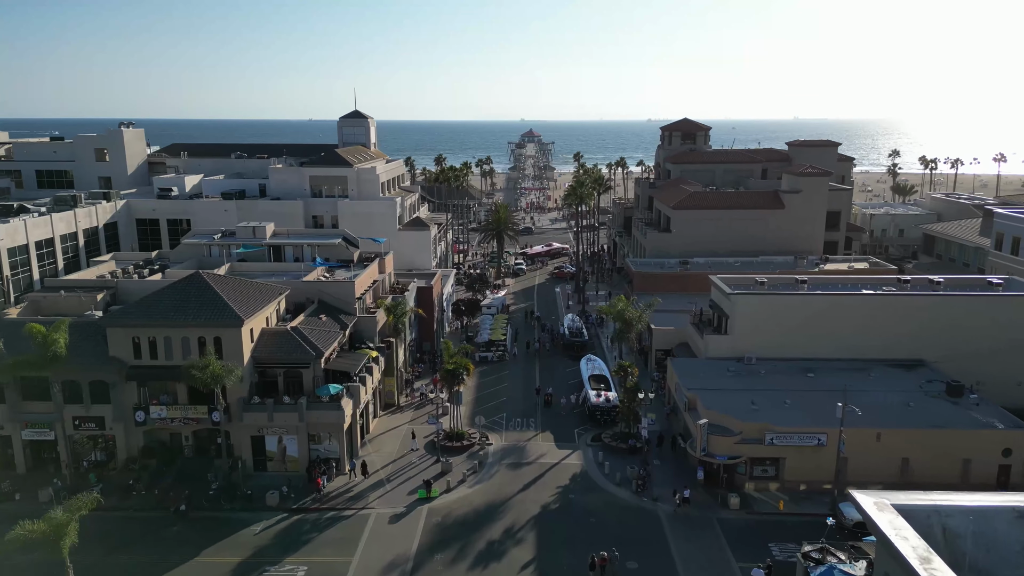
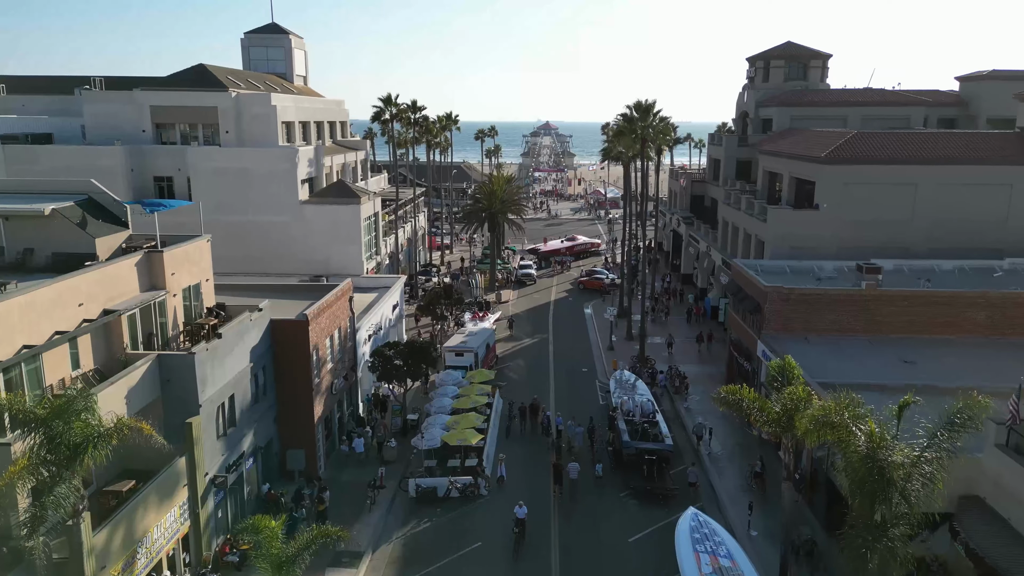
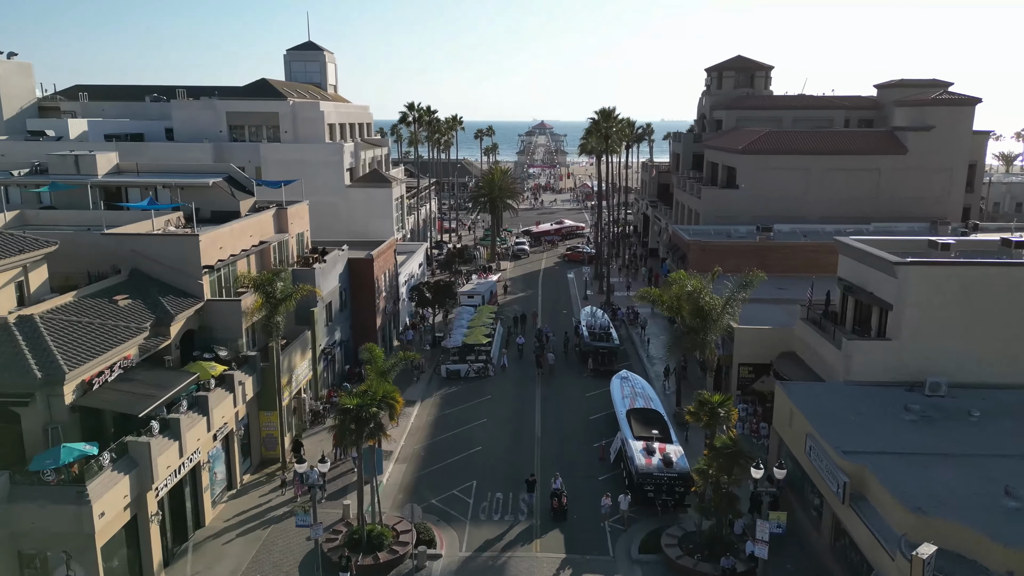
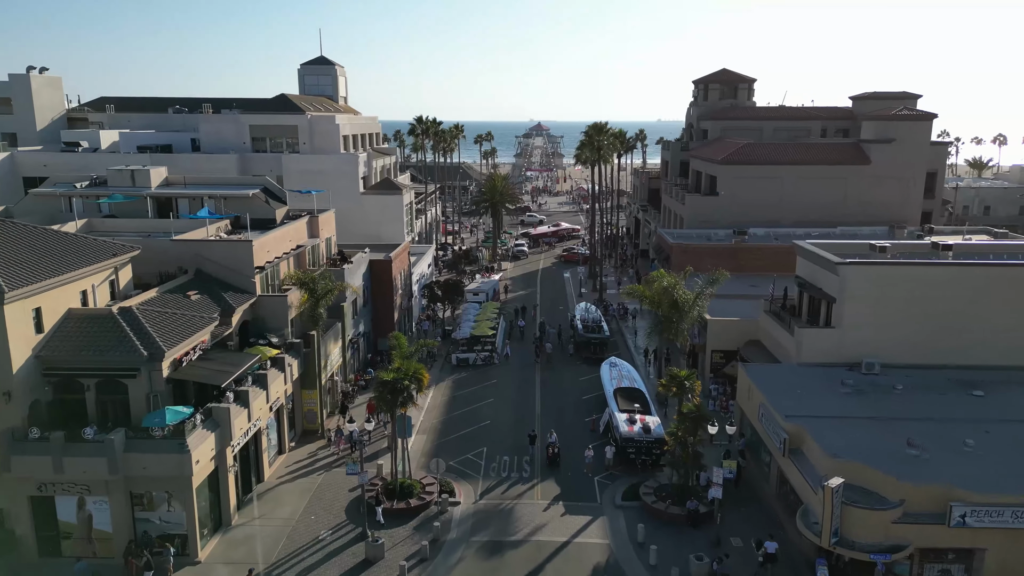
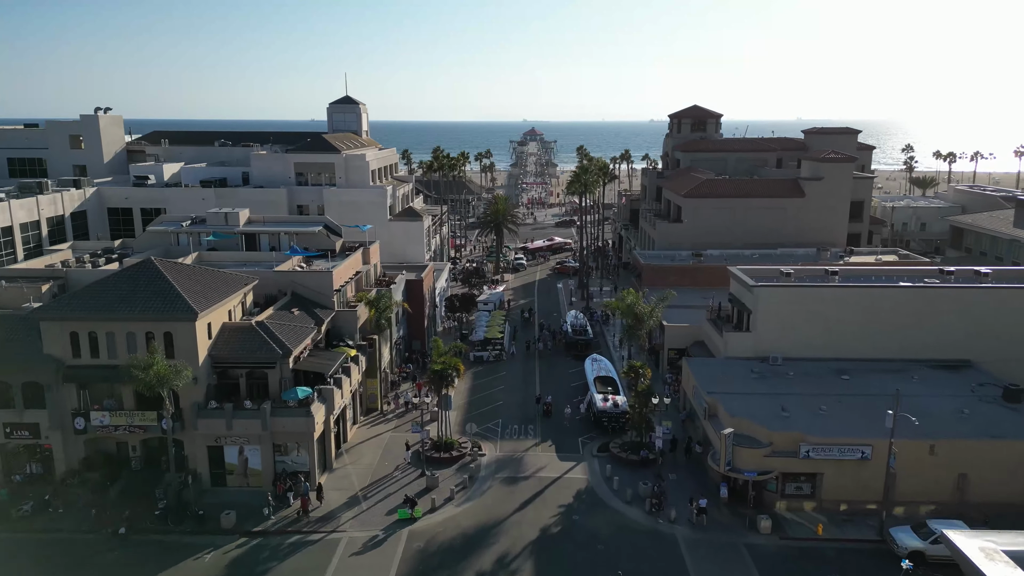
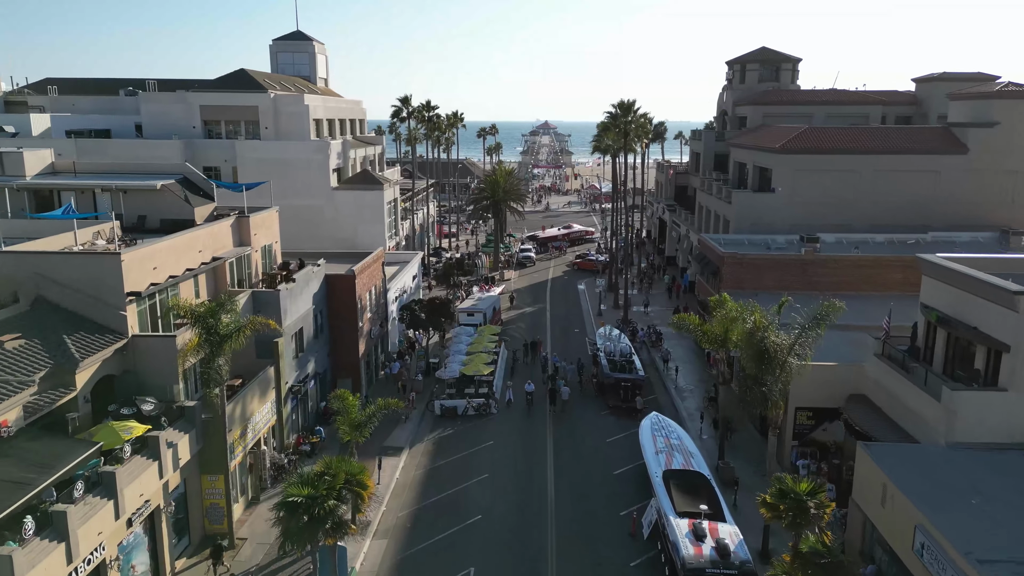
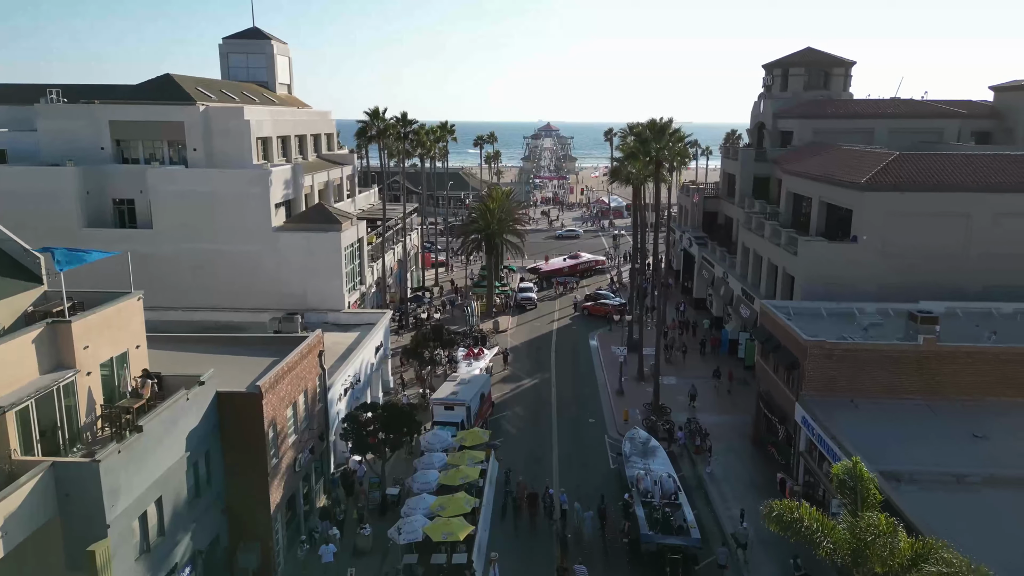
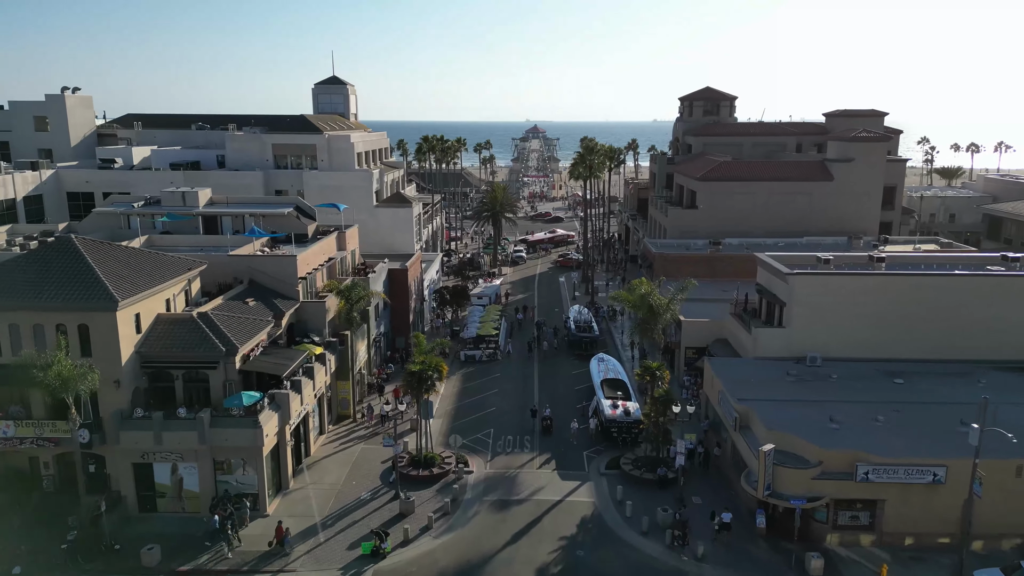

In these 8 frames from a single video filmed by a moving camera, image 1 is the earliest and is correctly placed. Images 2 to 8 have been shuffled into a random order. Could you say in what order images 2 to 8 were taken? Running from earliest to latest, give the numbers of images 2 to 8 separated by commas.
5, 8, 4, 3, 6, 2, 7
